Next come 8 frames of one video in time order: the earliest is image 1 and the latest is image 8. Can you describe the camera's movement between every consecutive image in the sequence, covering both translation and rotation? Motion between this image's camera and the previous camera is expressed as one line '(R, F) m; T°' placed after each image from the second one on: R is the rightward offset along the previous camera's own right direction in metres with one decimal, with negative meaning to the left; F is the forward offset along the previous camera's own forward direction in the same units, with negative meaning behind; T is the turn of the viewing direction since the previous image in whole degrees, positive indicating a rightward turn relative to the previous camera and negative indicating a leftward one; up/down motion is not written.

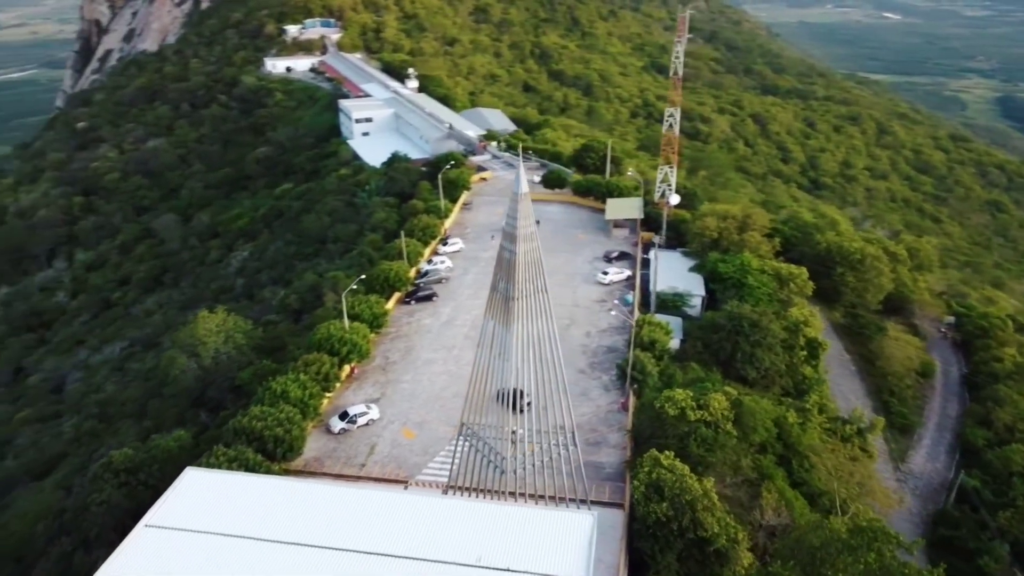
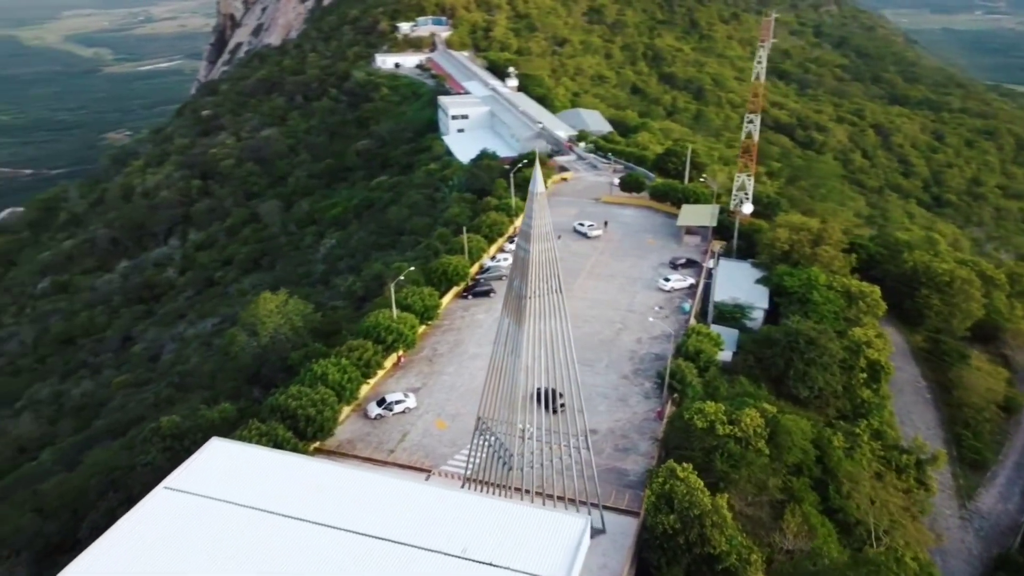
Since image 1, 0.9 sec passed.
(+1.4, 0.0) m; -8°
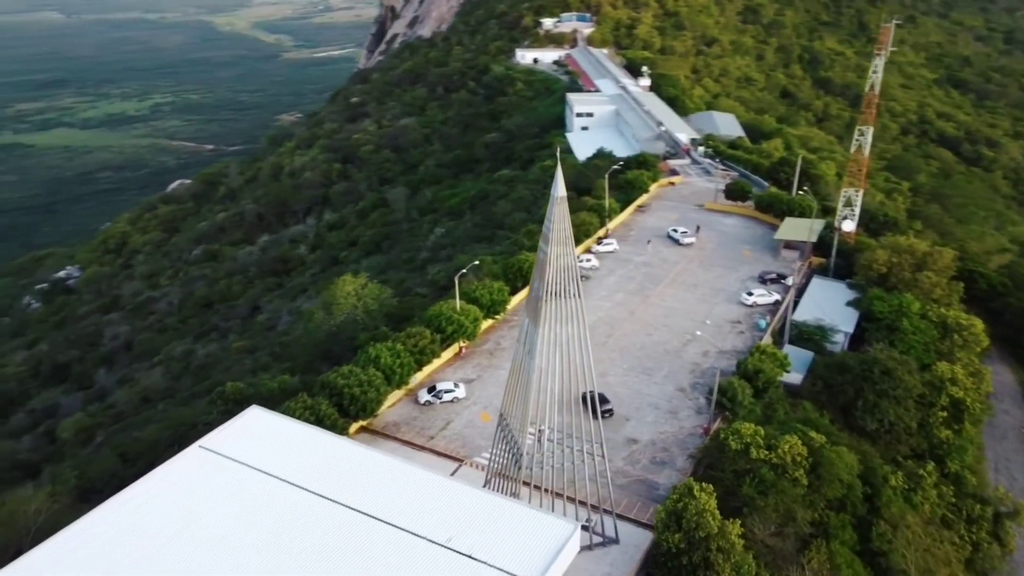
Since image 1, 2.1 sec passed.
(+1.9, 0.0) m; -10°
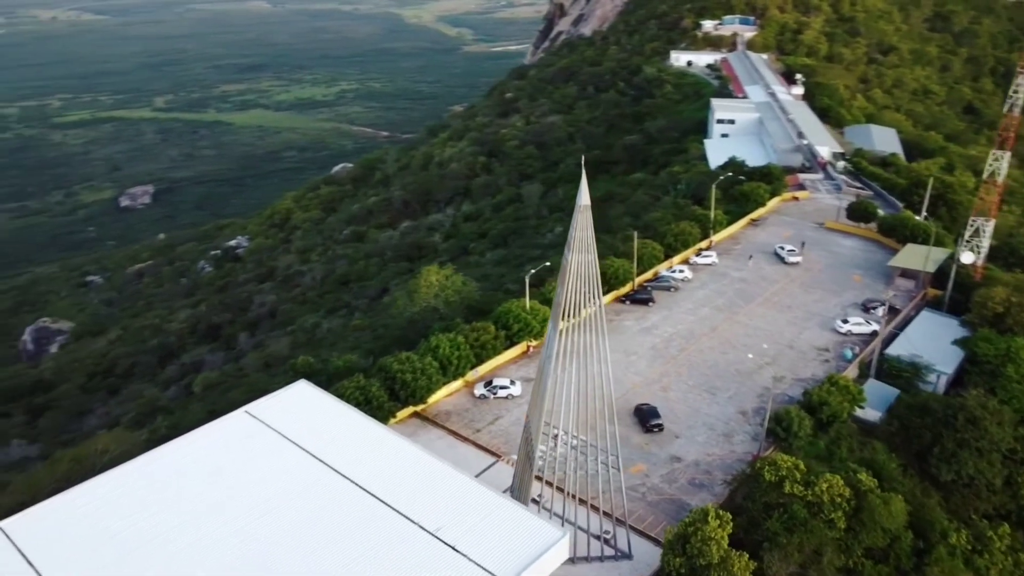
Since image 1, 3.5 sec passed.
(+2.1, 0.0) m; -11°
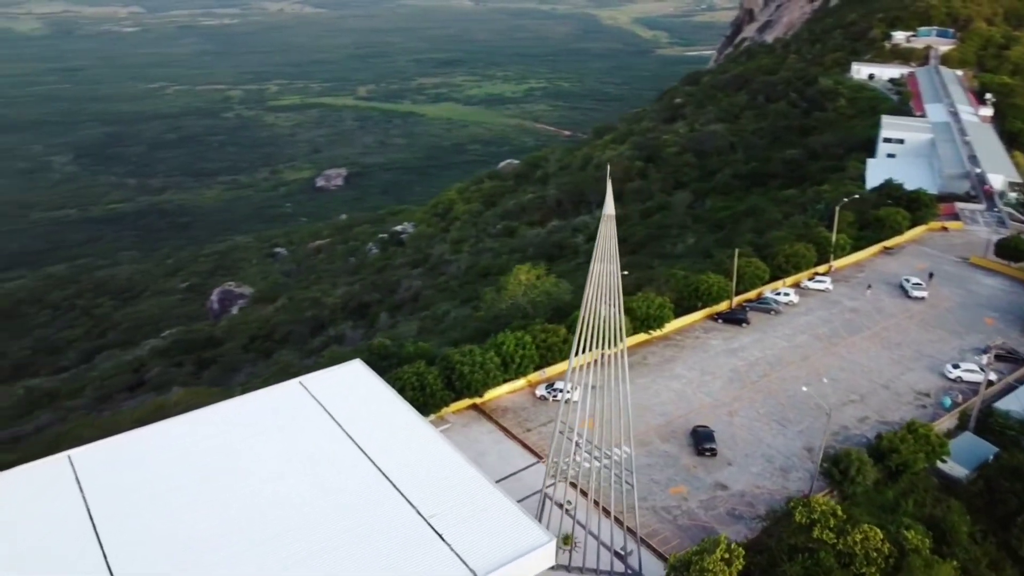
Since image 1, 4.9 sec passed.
(+2.3, +0.1) m; -12°
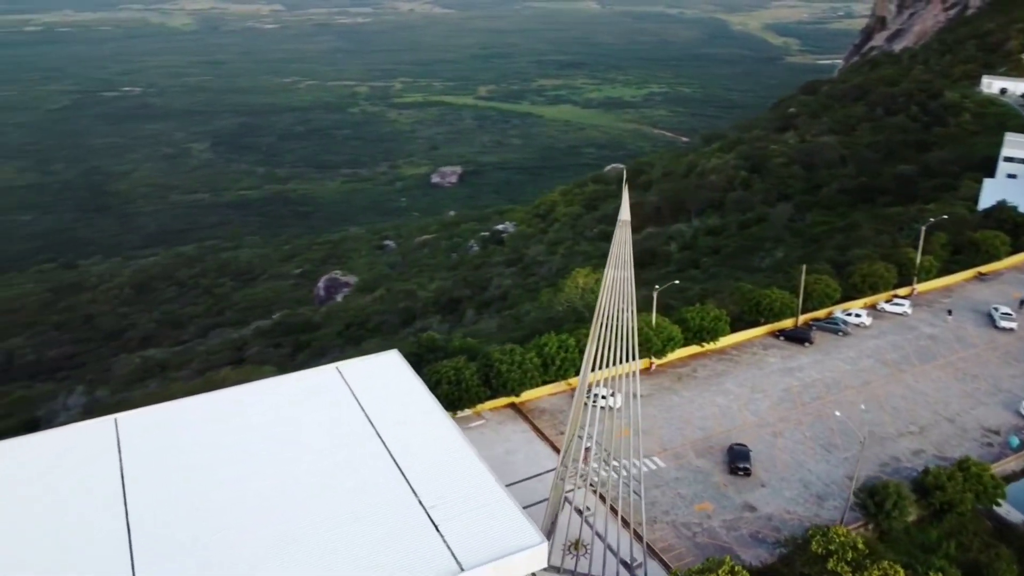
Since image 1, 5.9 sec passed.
(+1.5, 0.0) m; -8°
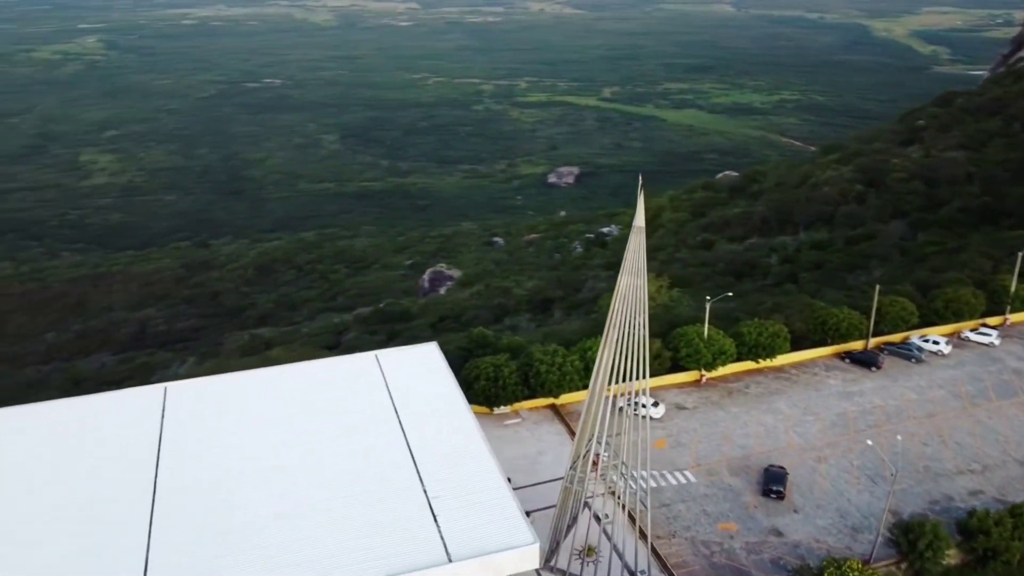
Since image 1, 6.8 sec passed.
(+1.5, 0.0) m; -8°
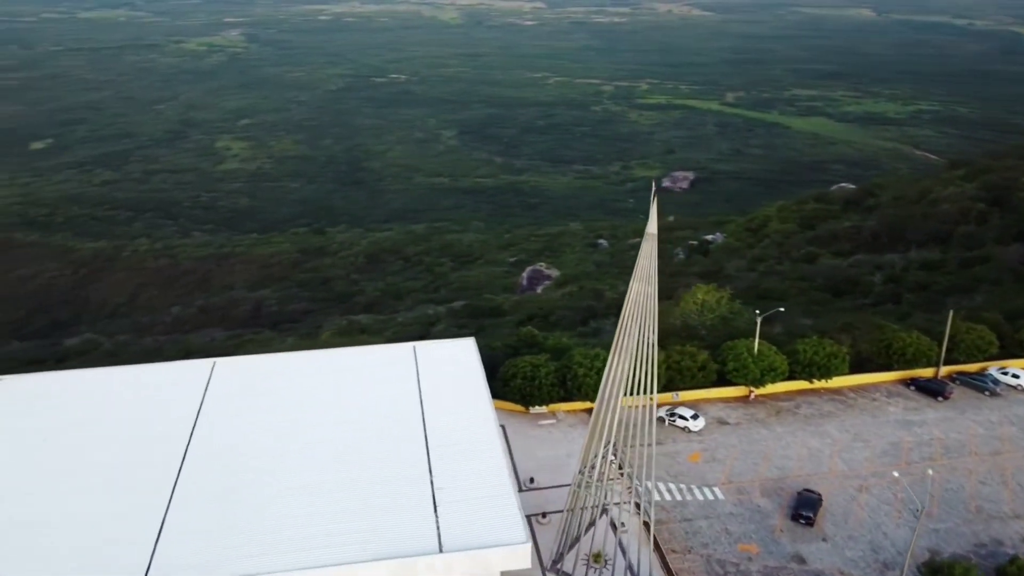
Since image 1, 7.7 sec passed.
(+1.5, 0.0) m; -8°
